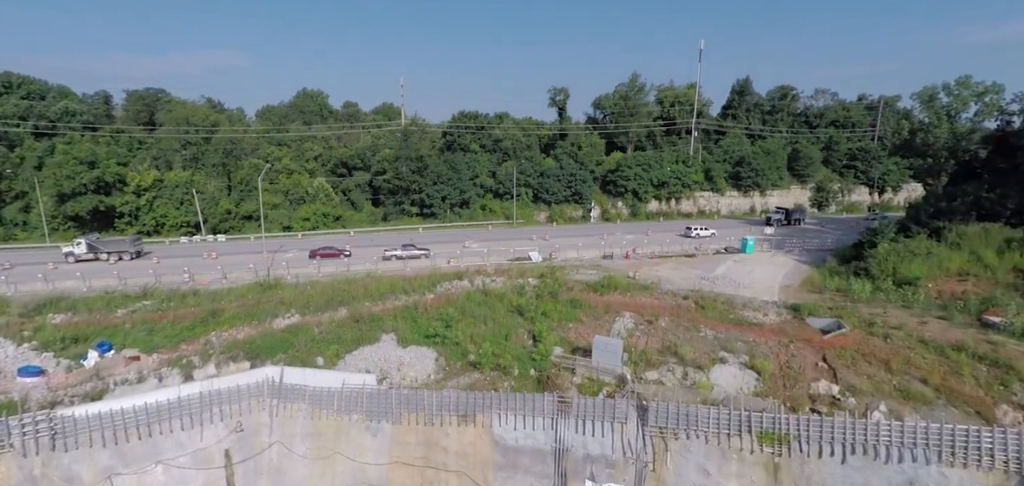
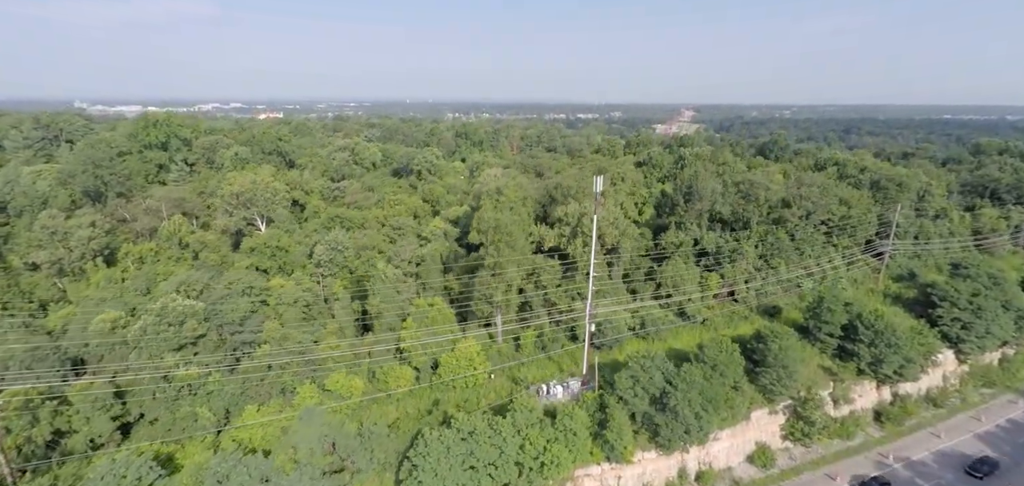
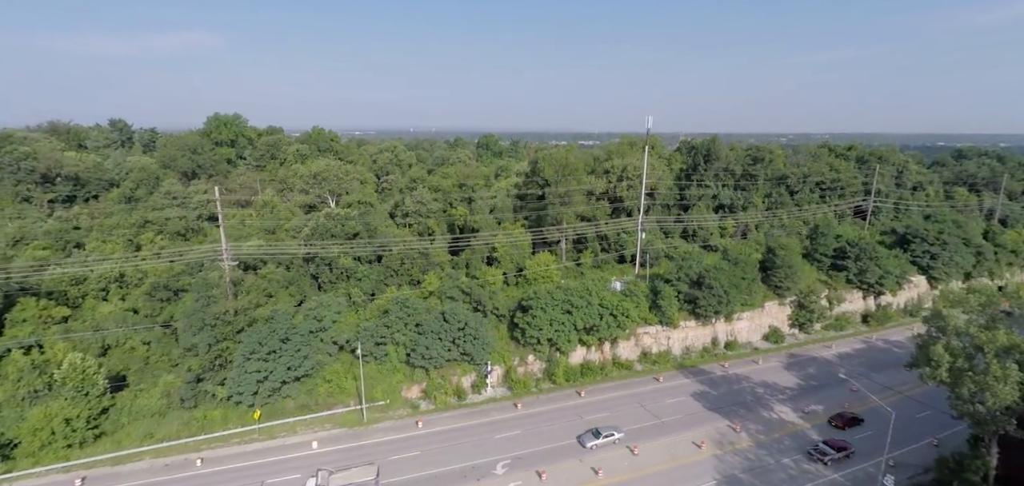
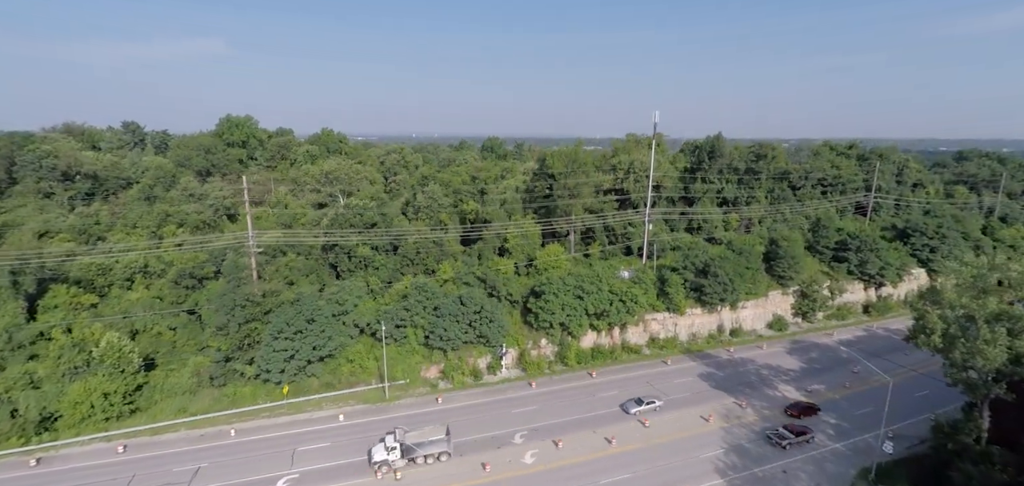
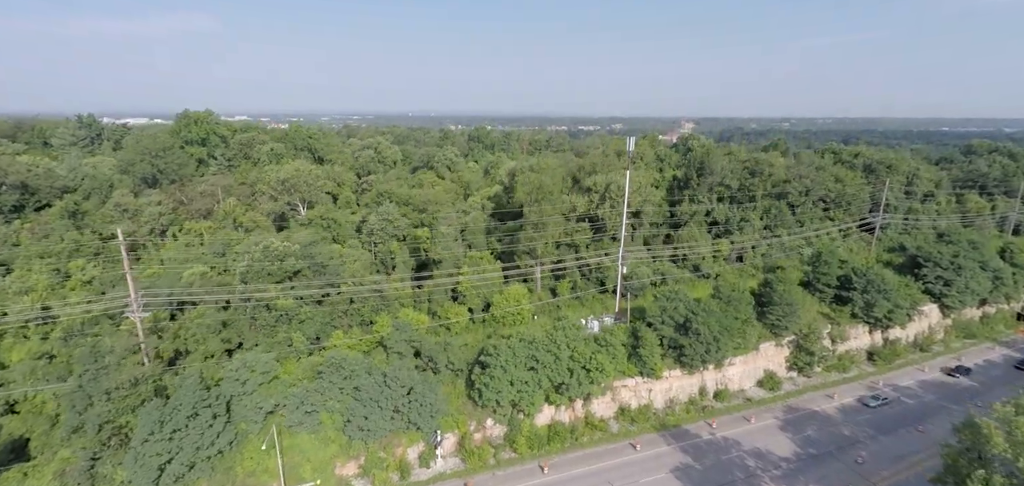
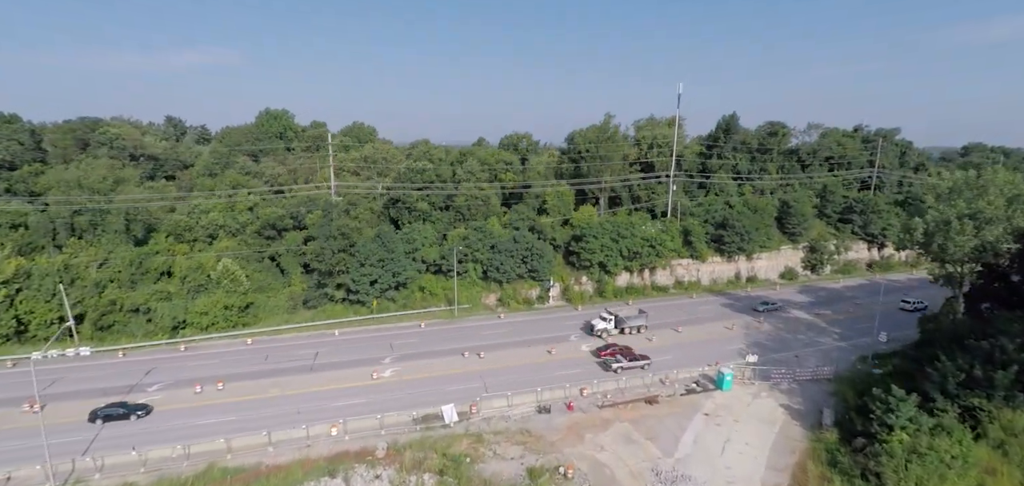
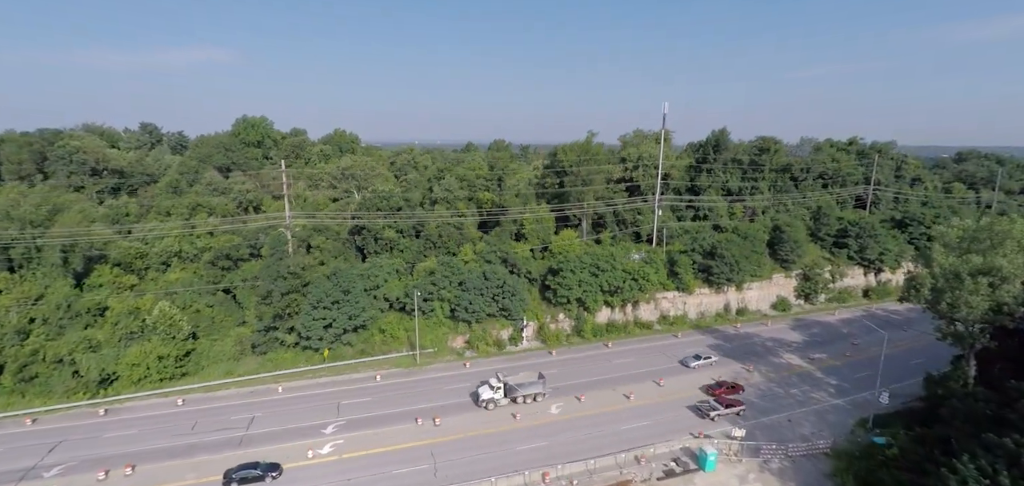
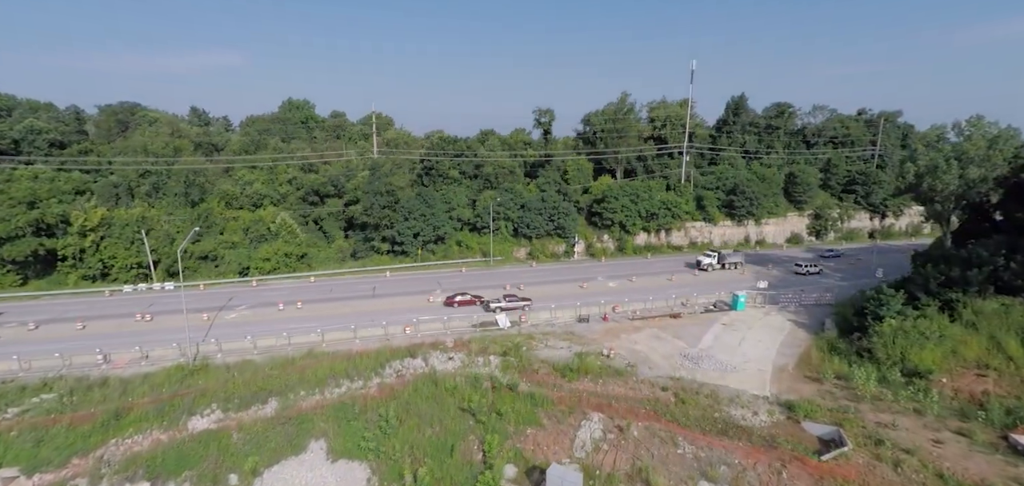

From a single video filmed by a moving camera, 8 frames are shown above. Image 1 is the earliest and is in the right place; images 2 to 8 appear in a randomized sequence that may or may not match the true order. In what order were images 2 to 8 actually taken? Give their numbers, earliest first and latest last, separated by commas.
8, 6, 7, 4, 3, 5, 2
